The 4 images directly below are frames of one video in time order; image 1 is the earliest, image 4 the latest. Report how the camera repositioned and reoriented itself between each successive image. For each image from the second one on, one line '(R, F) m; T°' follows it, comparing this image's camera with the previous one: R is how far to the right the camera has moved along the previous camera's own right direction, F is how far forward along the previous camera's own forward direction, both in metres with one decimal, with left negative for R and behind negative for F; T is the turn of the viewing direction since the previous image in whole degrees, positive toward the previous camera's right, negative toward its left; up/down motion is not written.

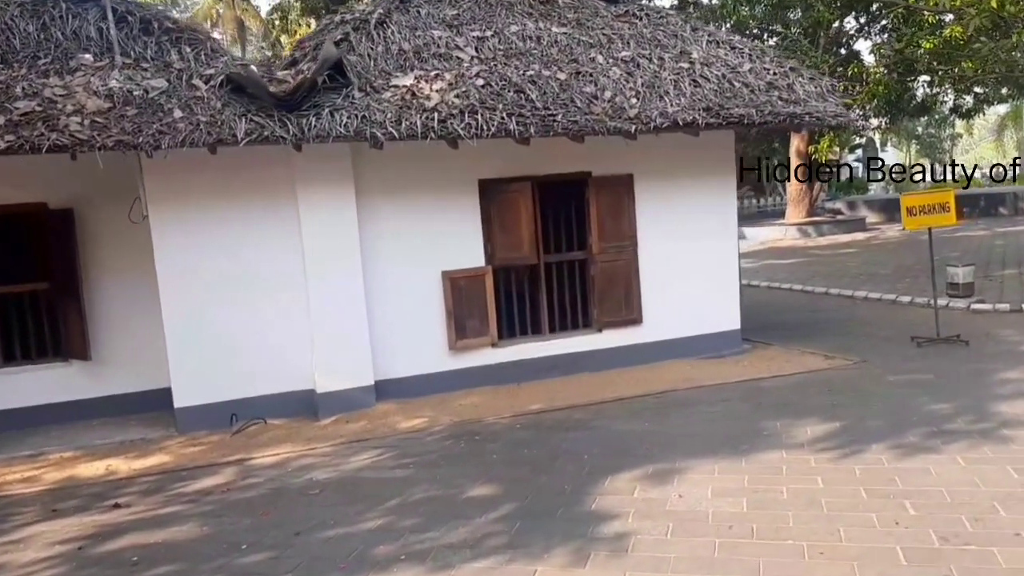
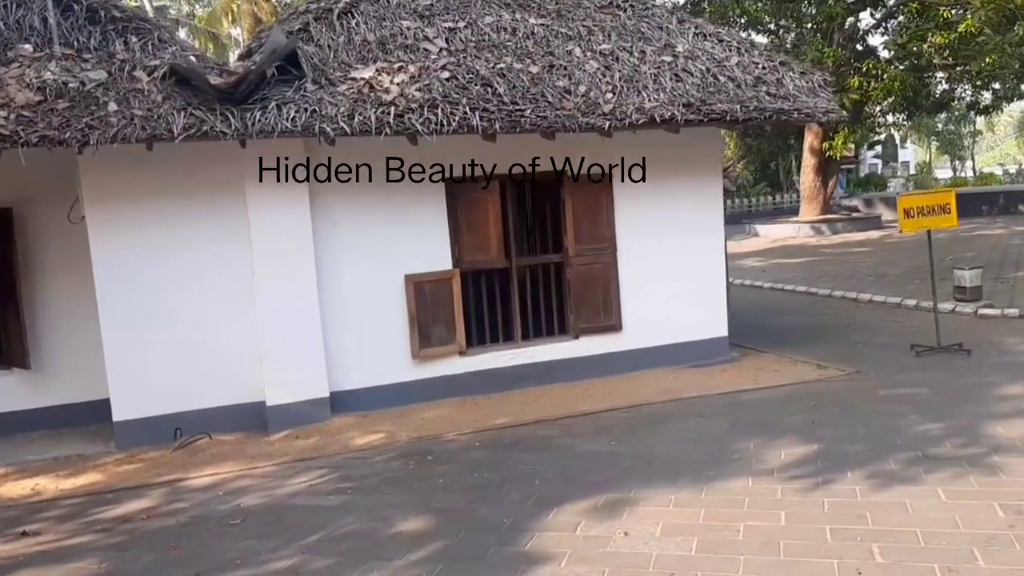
(+0.4, +0.5) m; -1°
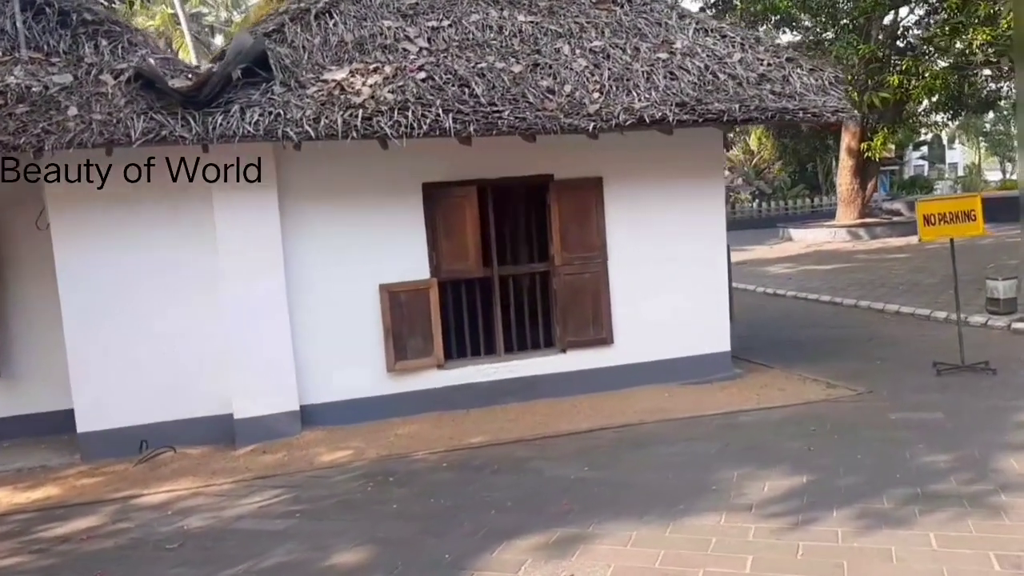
(+0.4, +0.4) m; -3°
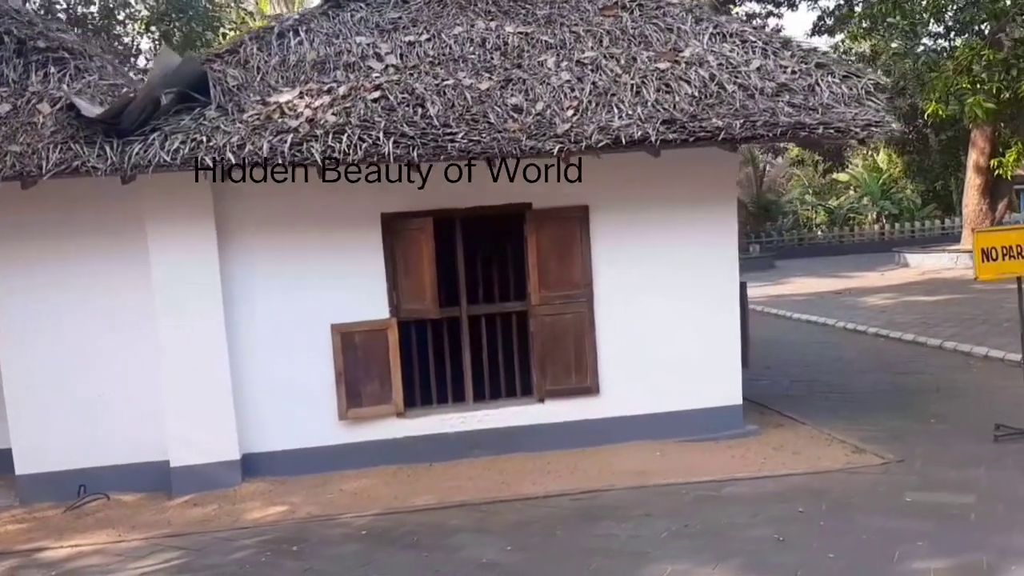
(+1.1, +0.8) m; -9°
